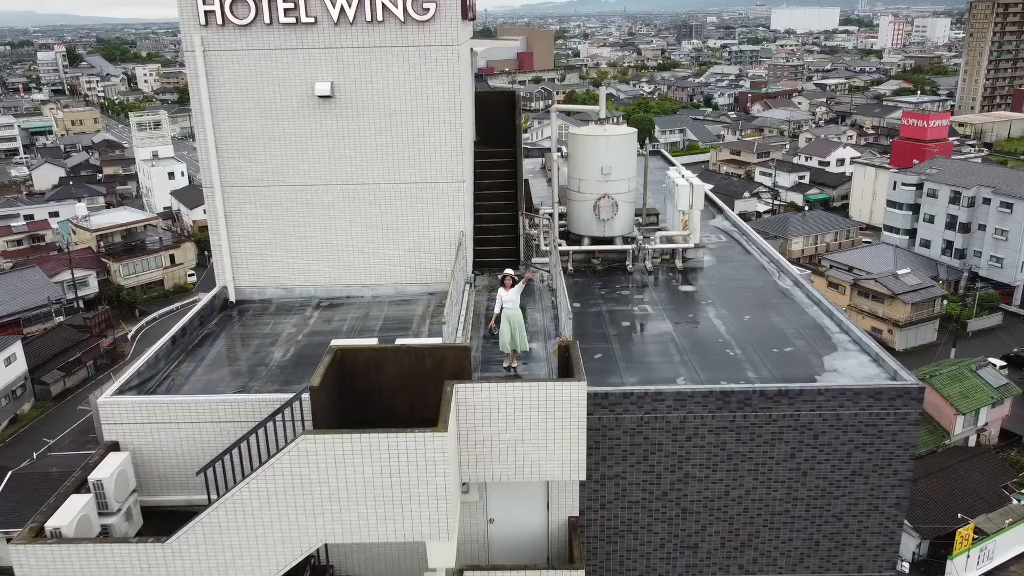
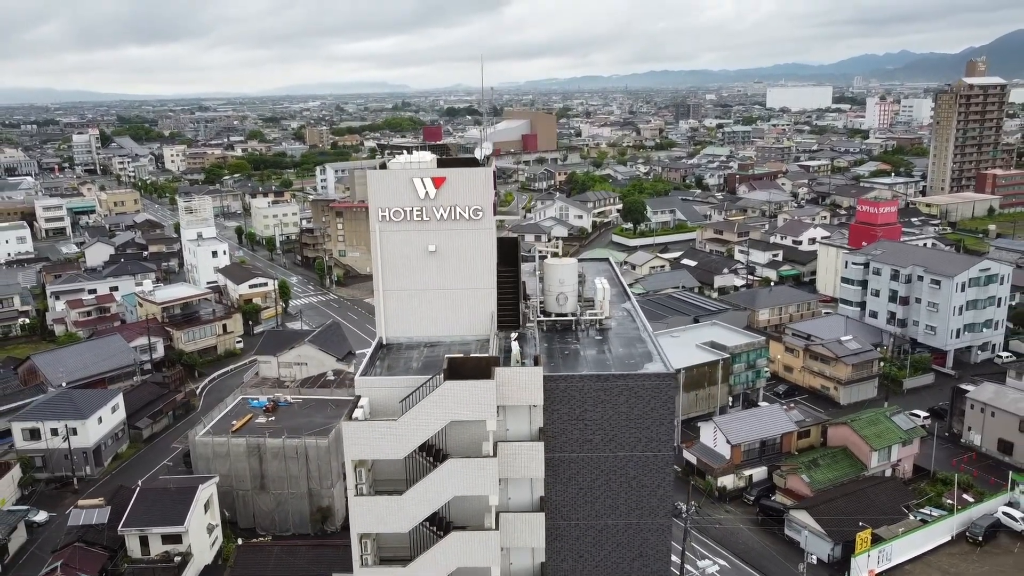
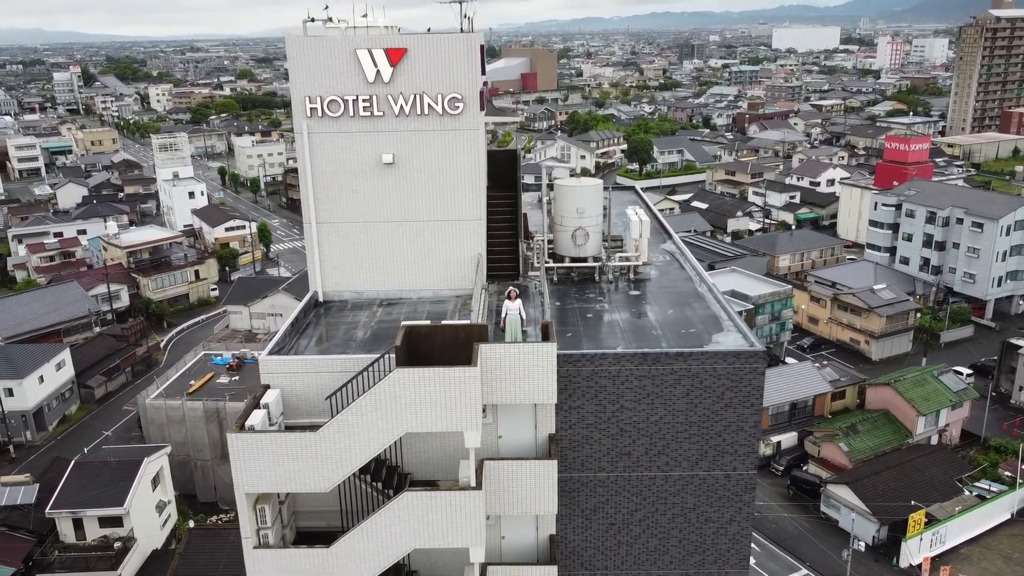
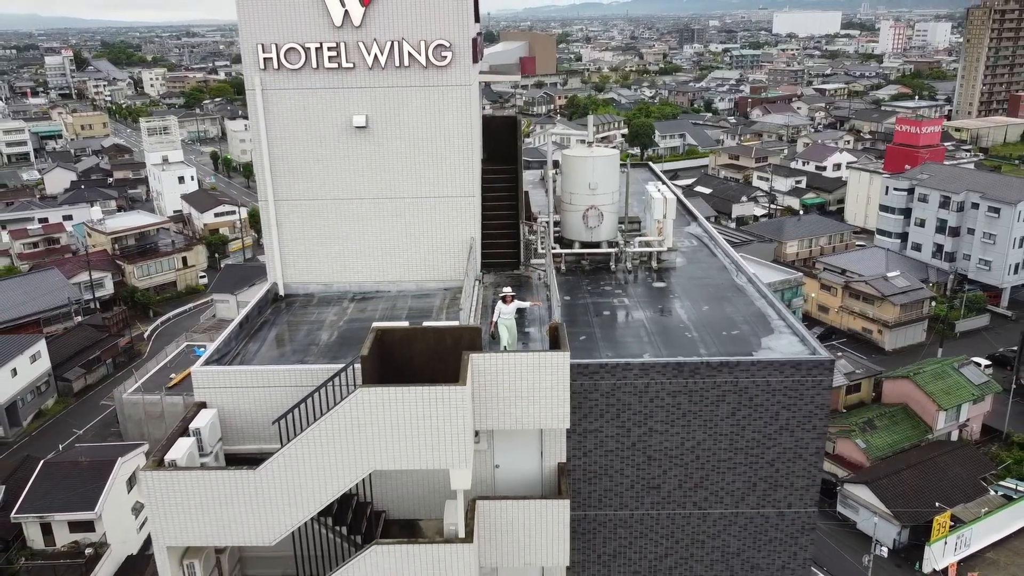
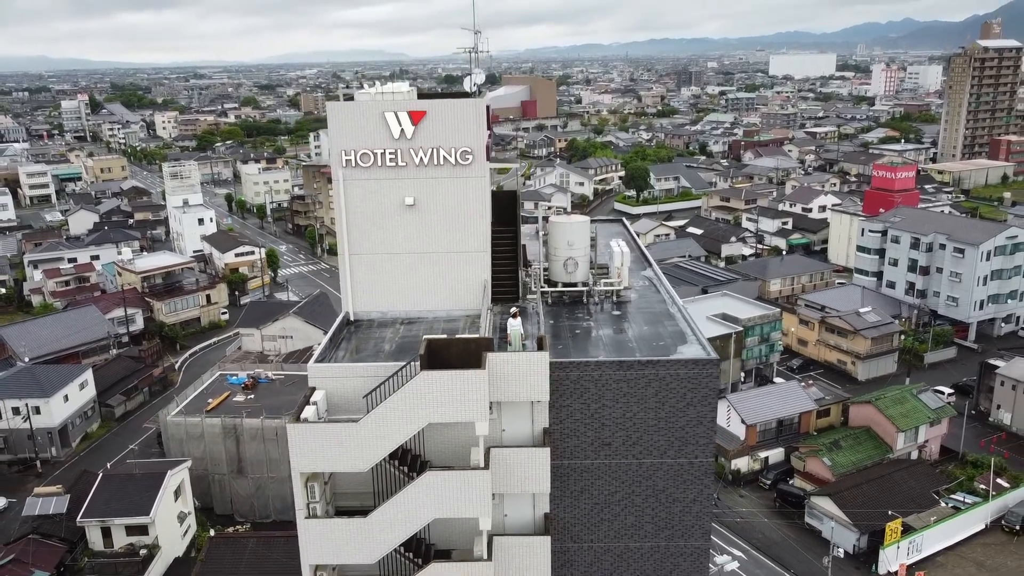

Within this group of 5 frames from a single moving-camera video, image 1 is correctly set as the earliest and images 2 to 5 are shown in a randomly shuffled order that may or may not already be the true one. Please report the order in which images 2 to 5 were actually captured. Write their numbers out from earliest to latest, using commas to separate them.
4, 3, 5, 2
